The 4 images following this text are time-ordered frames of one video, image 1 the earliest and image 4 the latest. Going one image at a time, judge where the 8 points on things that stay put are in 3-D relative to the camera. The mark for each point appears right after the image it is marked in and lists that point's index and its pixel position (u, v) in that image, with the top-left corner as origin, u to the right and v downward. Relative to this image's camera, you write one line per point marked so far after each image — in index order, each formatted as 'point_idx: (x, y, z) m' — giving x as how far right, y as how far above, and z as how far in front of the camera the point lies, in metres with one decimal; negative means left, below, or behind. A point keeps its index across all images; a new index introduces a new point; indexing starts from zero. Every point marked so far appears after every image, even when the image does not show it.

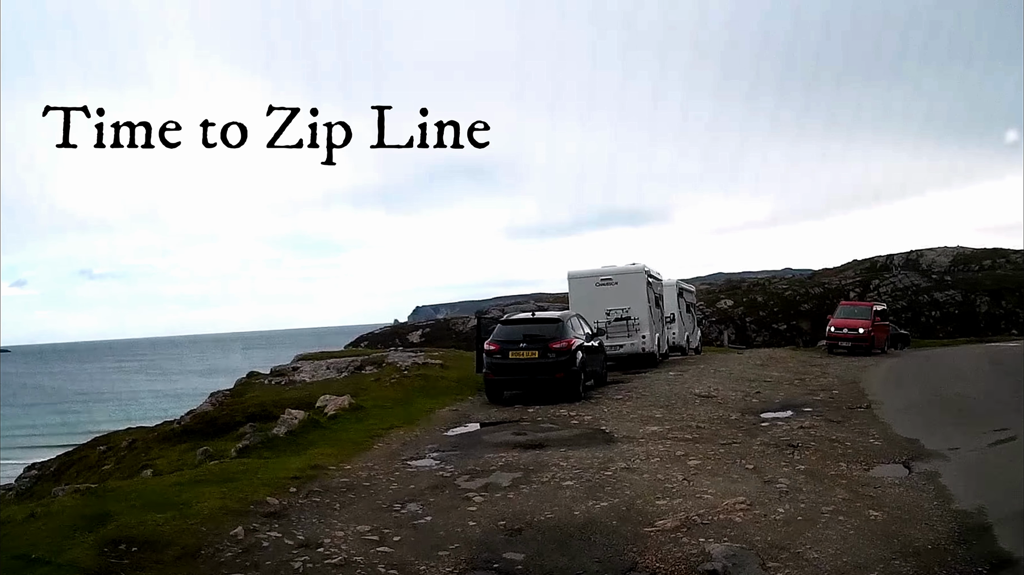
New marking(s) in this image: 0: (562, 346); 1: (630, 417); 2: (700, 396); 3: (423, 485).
0: (+0.9, -1.1, +14.2) m
1: (+2.0, -2.2, +13.0) m
2: (+4.1, -2.3, +16.4) m
3: (-1.0, -2.2, +8.6) m
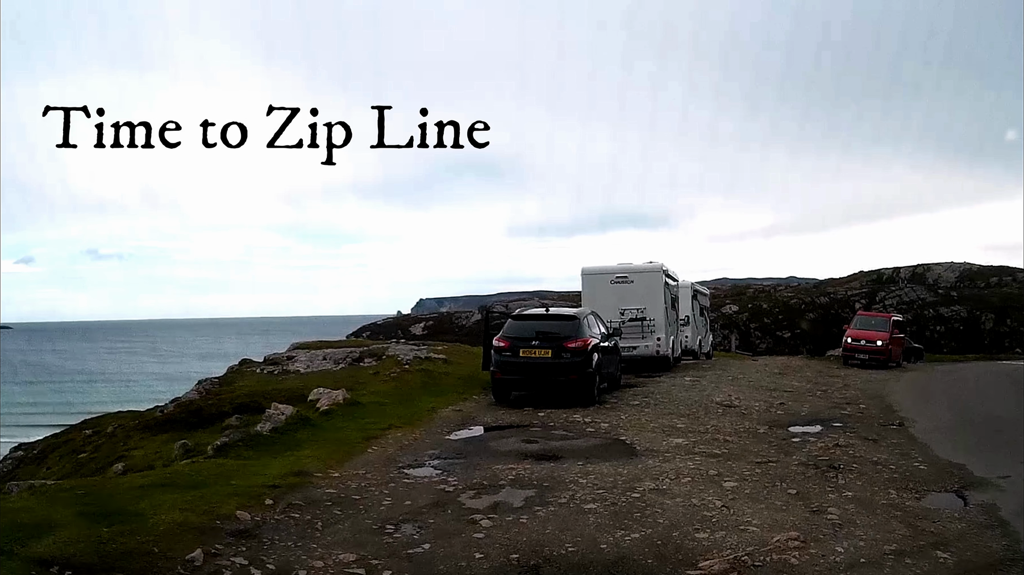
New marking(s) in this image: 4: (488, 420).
0: (+1.1, -1.0, +13.1) m
1: (+2.2, -2.2, +11.8) m
2: (+4.2, -2.3, +15.2) m
3: (-0.9, -2.1, +7.4) m
4: (-0.4, -2.1, +12.2) m
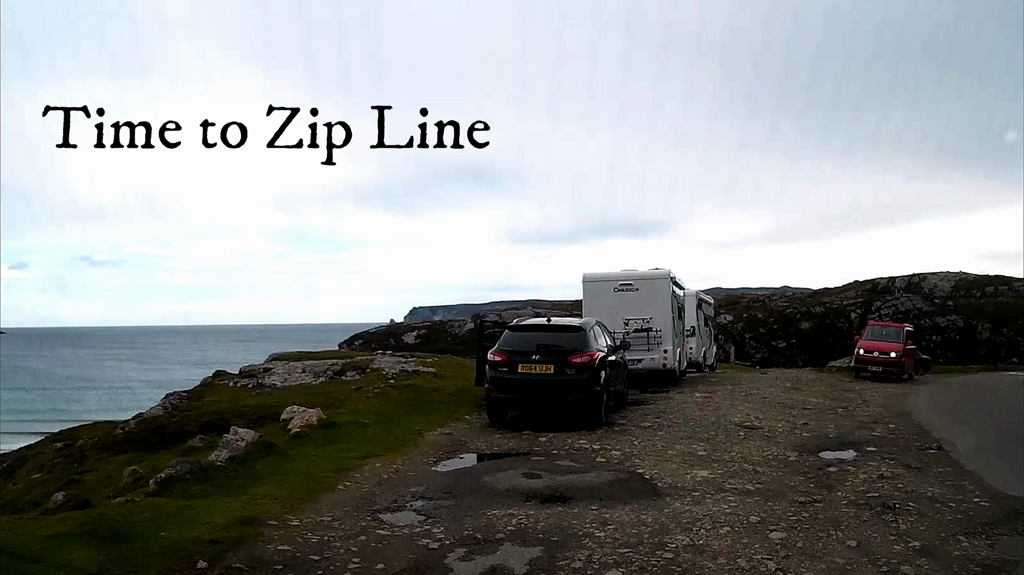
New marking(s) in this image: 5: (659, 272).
0: (+1.1, -1.1, +11.5) m
1: (+2.1, -2.3, +10.3) m
2: (+4.2, -2.5, +13.7) m
3: (-0.9, -2.1, +5.8) m
4: (-0.4, -2.2, +10.7) m
5: (+3.8, +0.4, +19.4) m
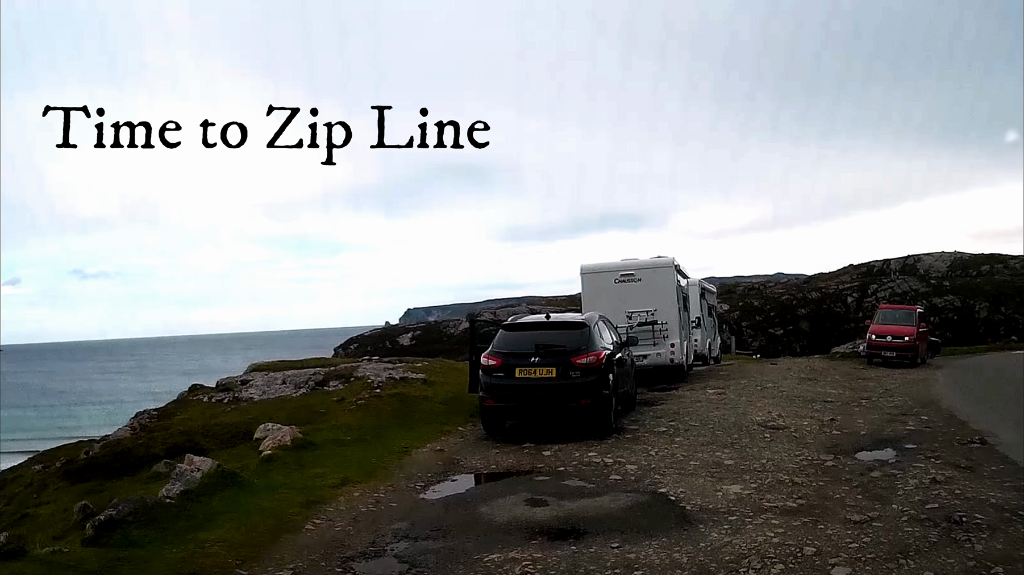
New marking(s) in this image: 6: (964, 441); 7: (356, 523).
0: (+1.0, -1.0, +10.2) m
1: (+2.1, -2.1, +8.9) m
2: (+4.1, -2.2, +12.4) m
3: (-0.8, -2.1, +4.5) m
4: (-0.4, -2.2, +9.3) m
5: (+3.6, +0.7, +18.1) m
6: (+7.5, -2.5, +12.6) m
7: (-1.5, -2.2, +7.1) m
